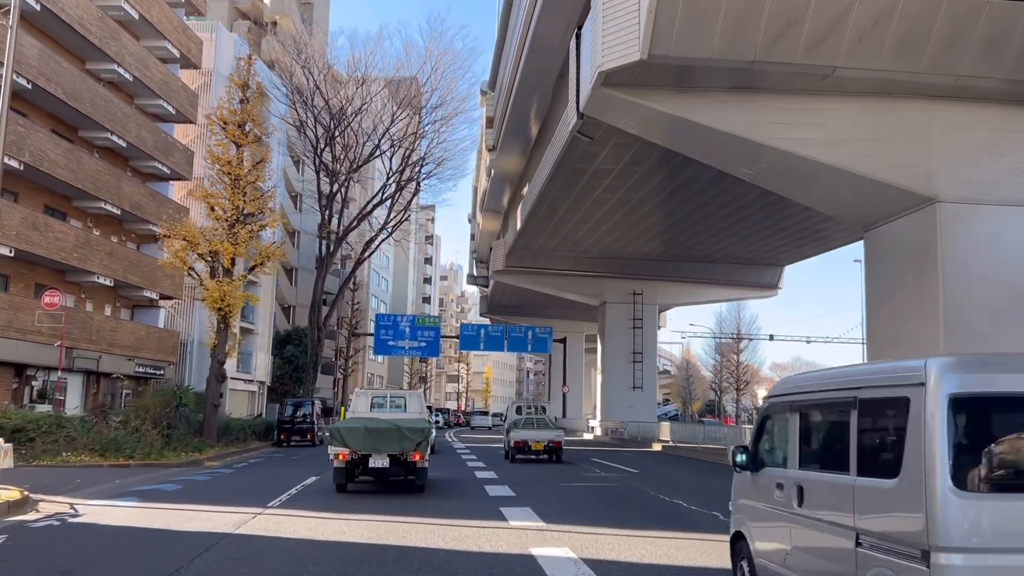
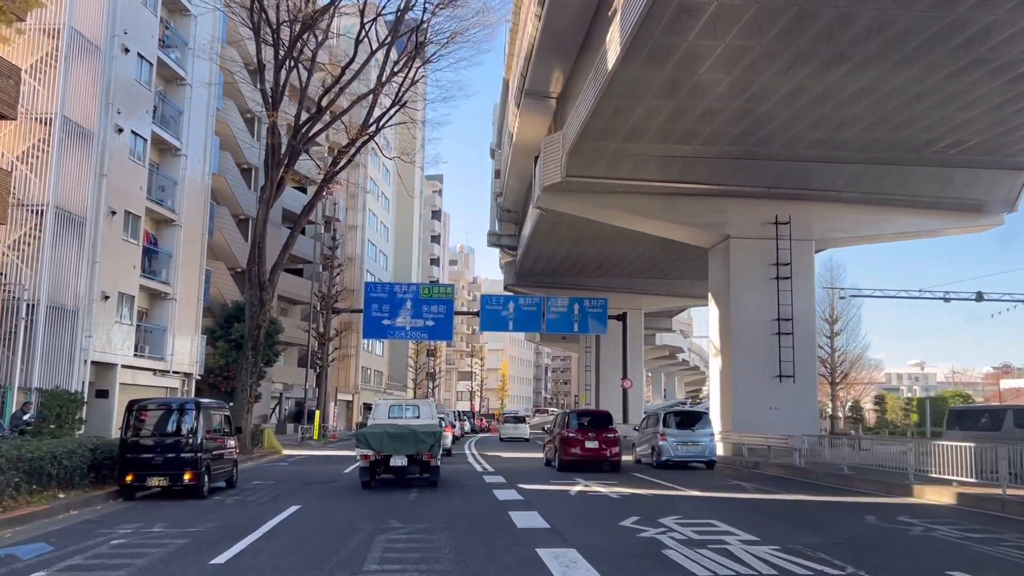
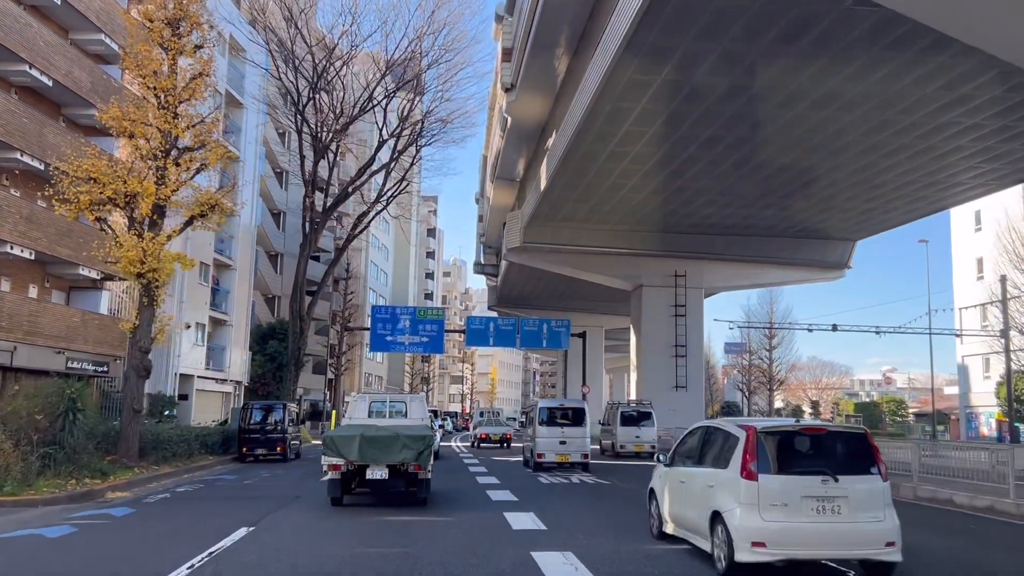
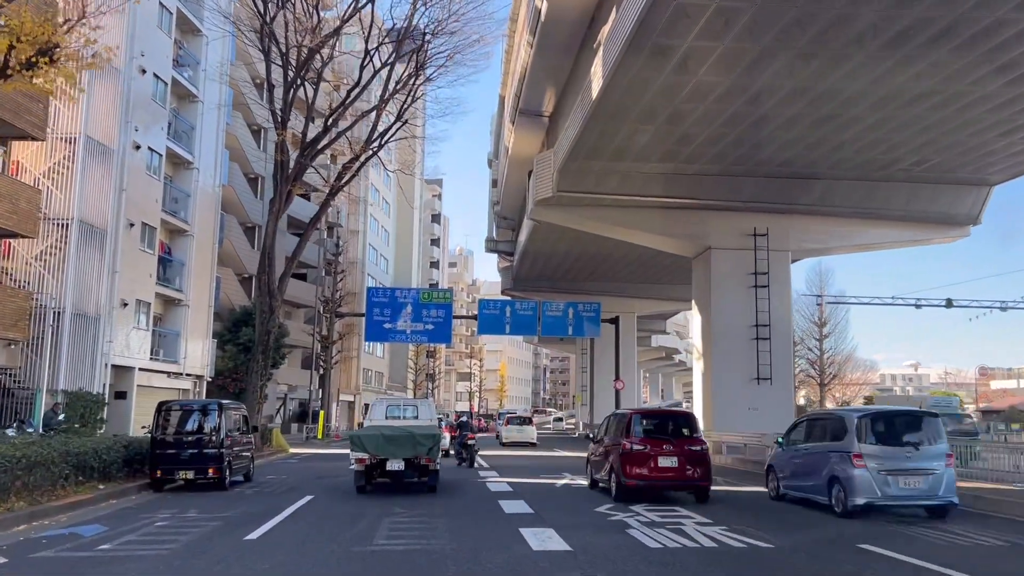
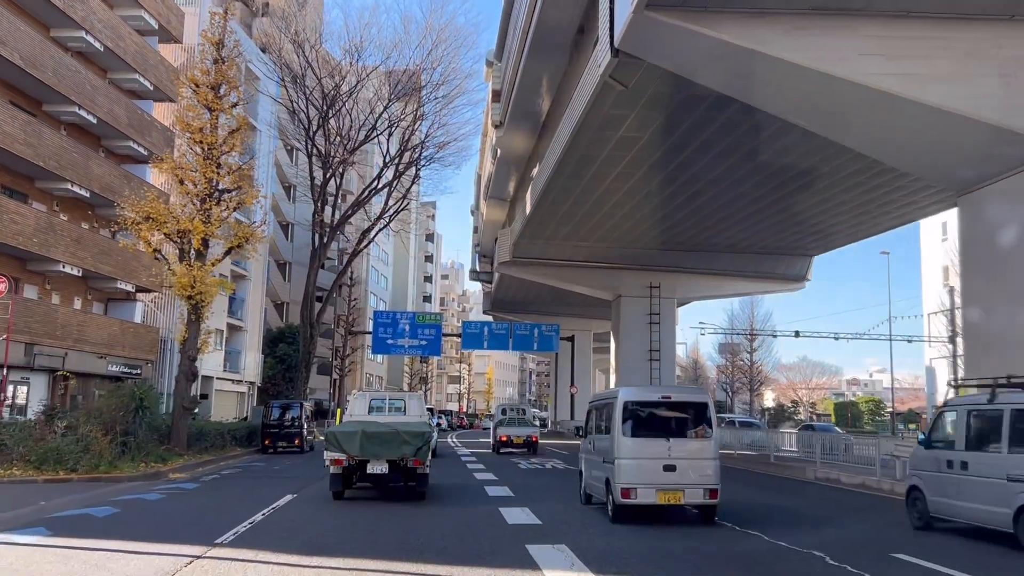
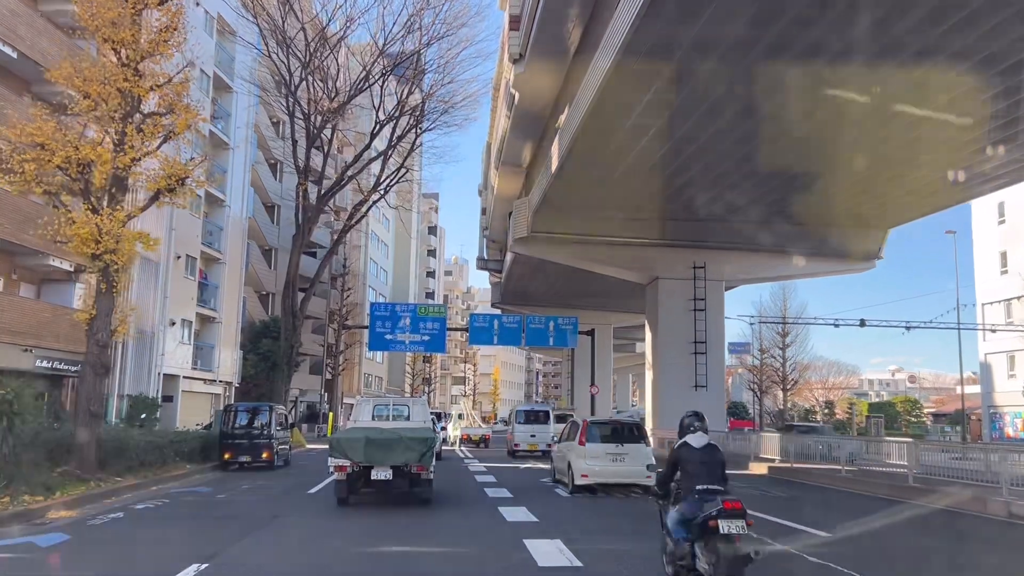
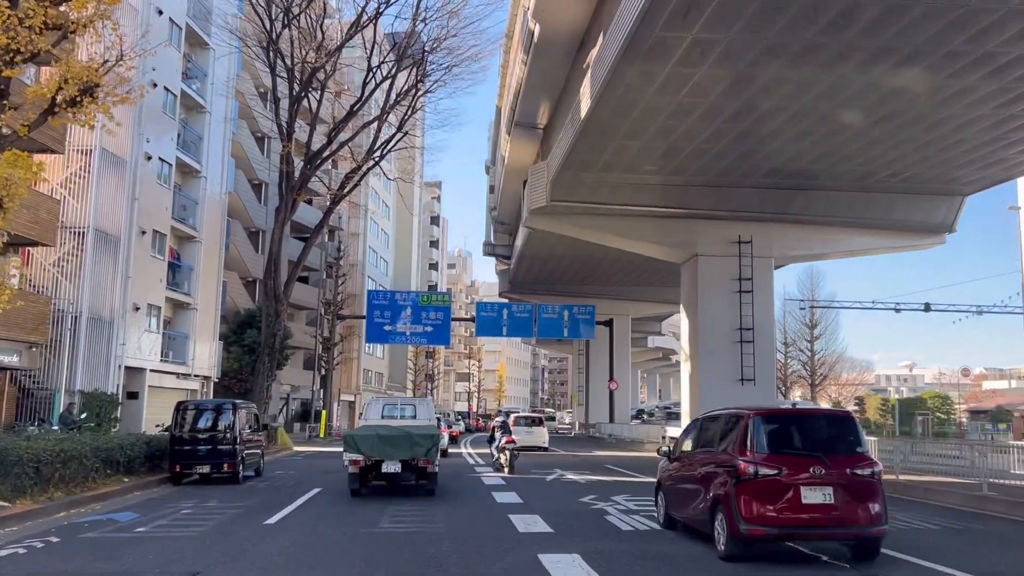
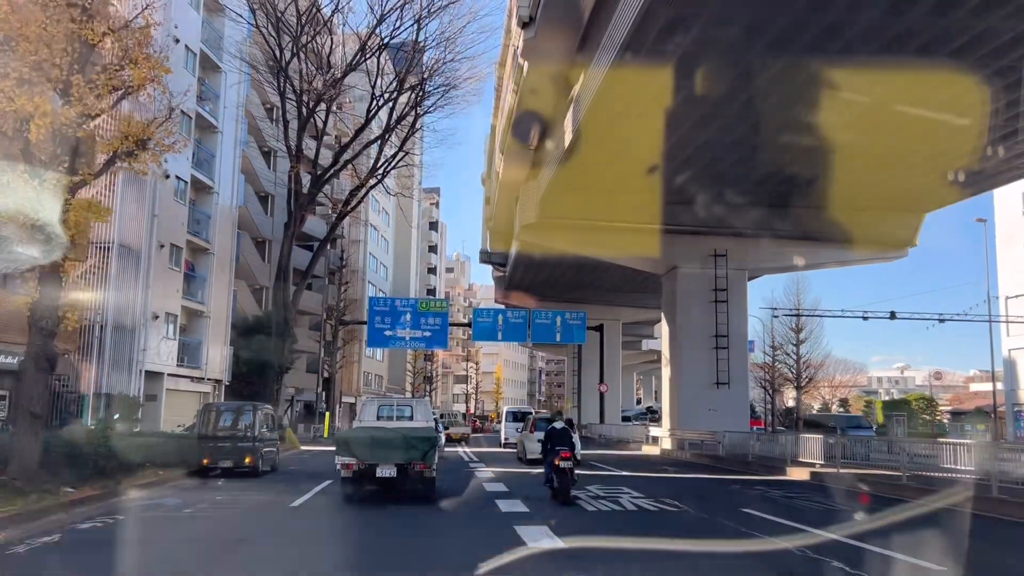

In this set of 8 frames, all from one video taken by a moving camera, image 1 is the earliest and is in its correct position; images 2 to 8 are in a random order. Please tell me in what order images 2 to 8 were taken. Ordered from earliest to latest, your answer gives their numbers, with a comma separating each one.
5, 3, 6, 8, 7, 4, 2
